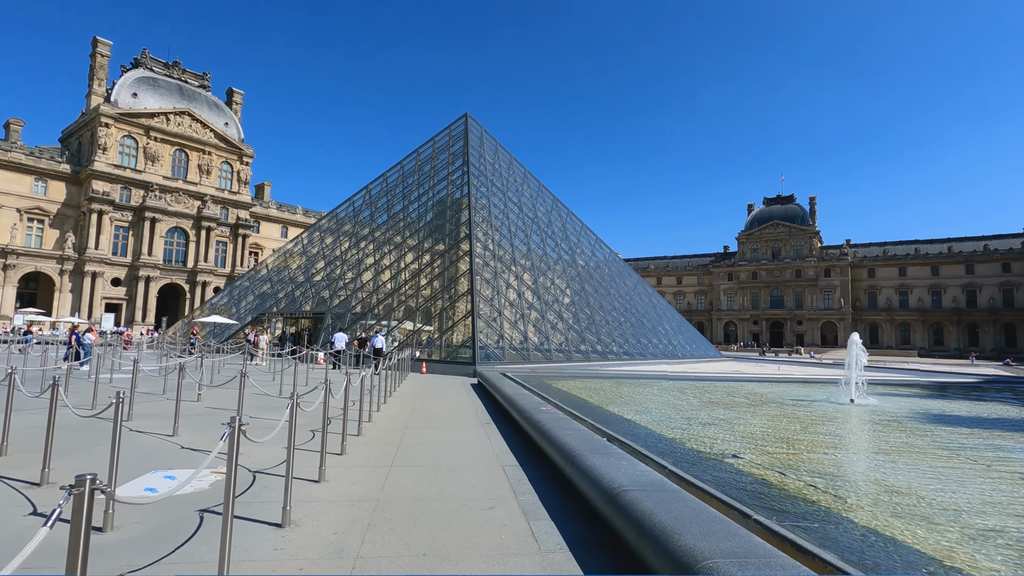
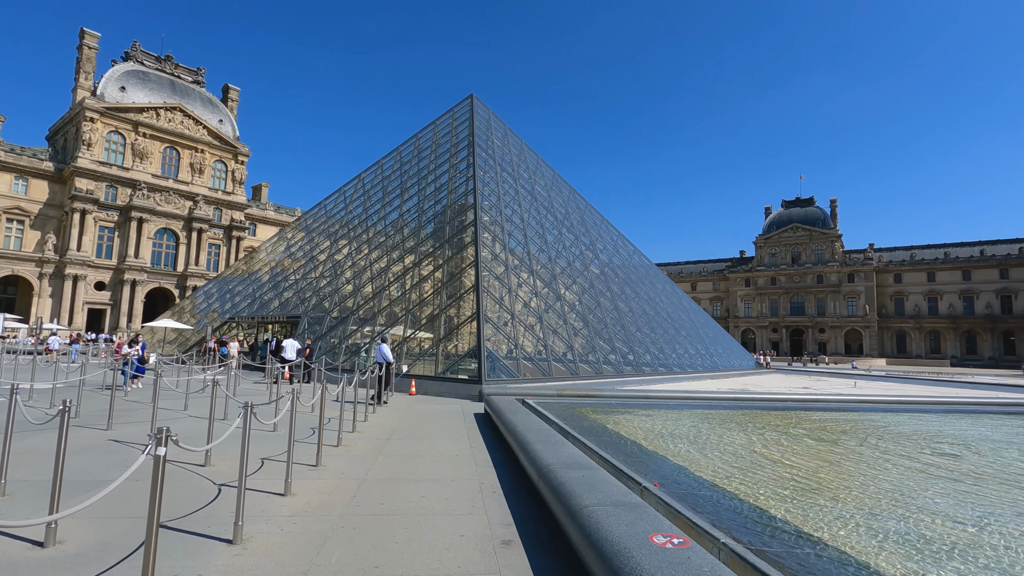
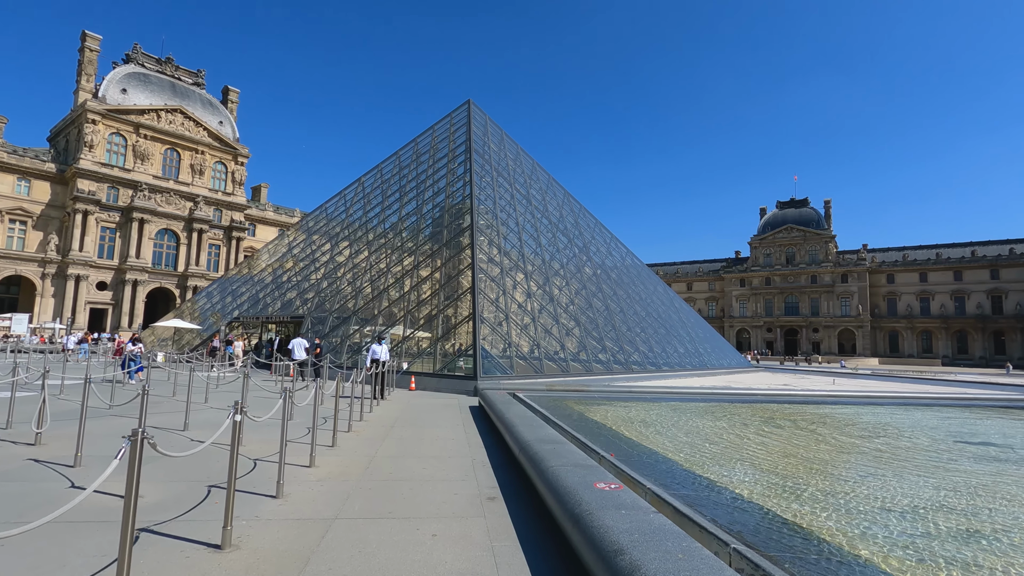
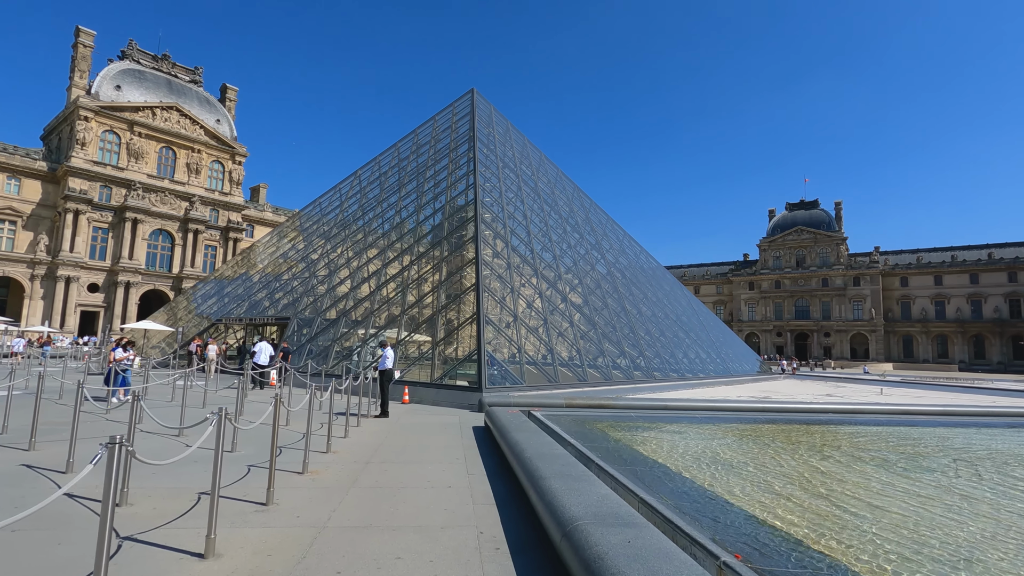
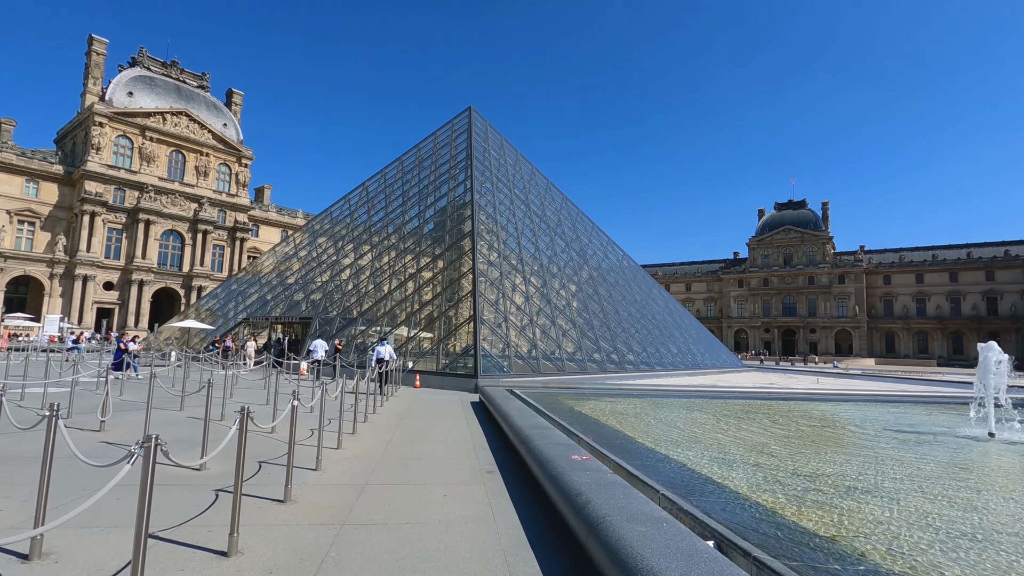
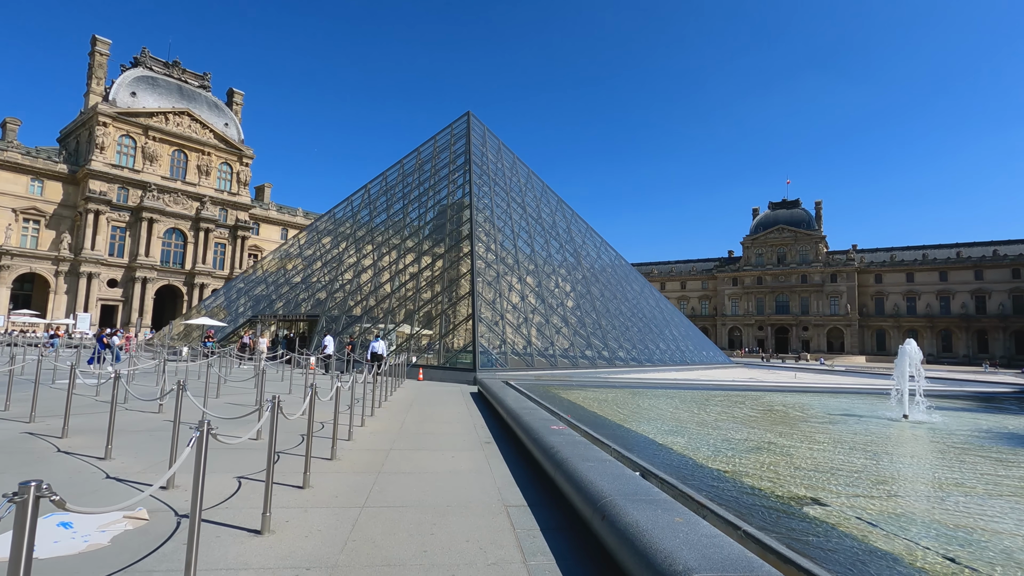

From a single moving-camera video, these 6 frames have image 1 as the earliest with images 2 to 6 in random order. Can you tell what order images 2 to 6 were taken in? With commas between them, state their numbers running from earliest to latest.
6, 5, 3, 2, 4
